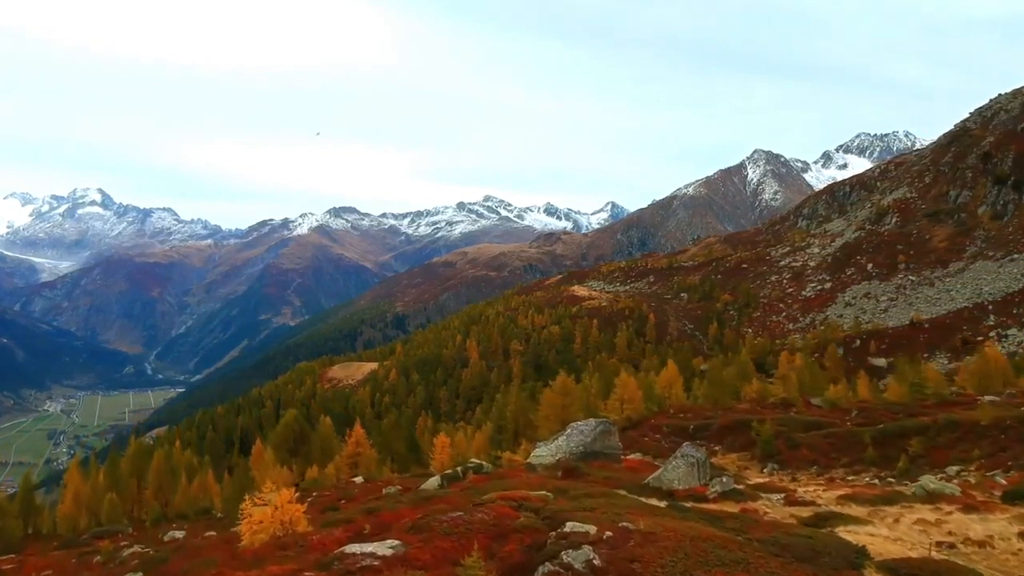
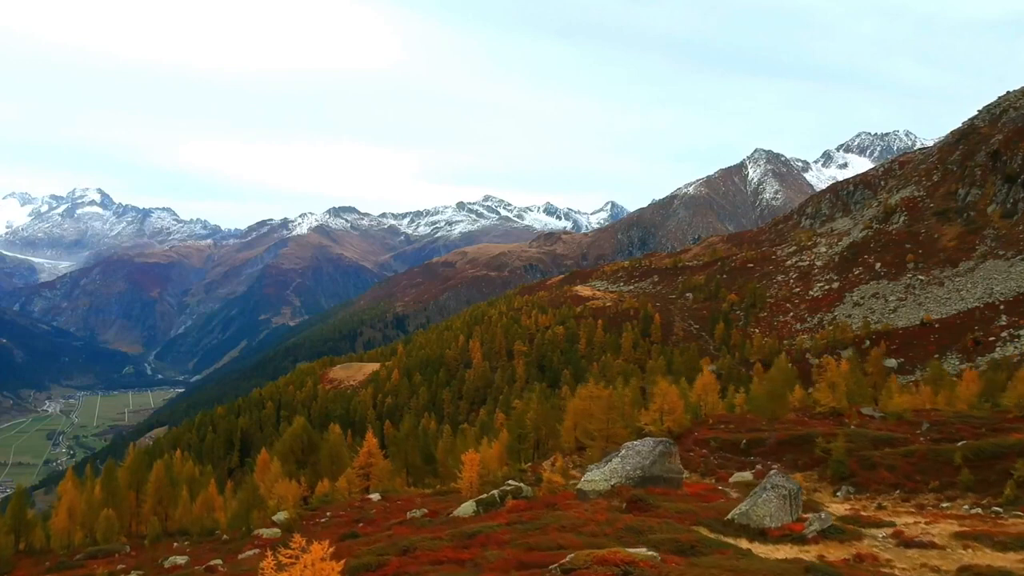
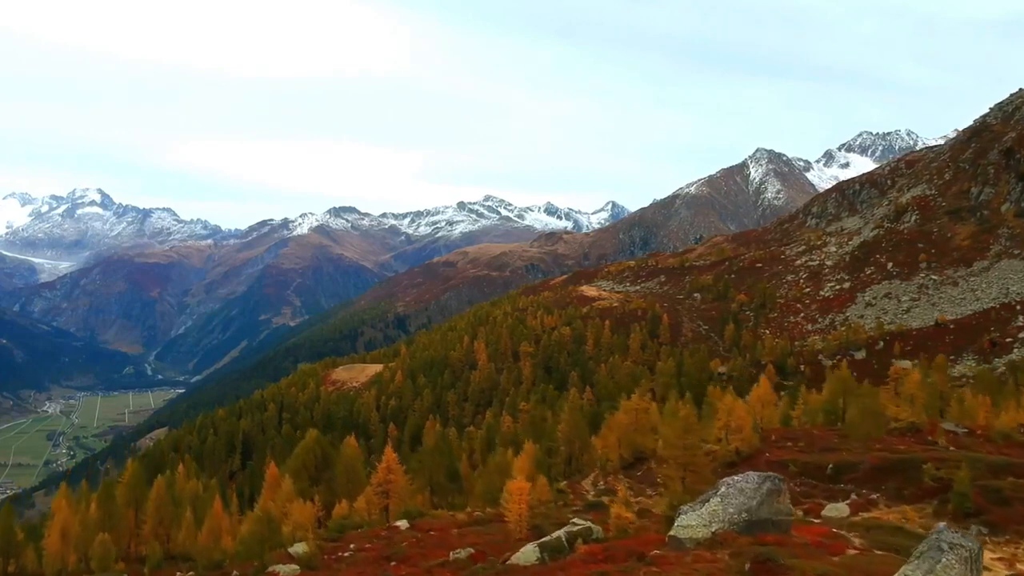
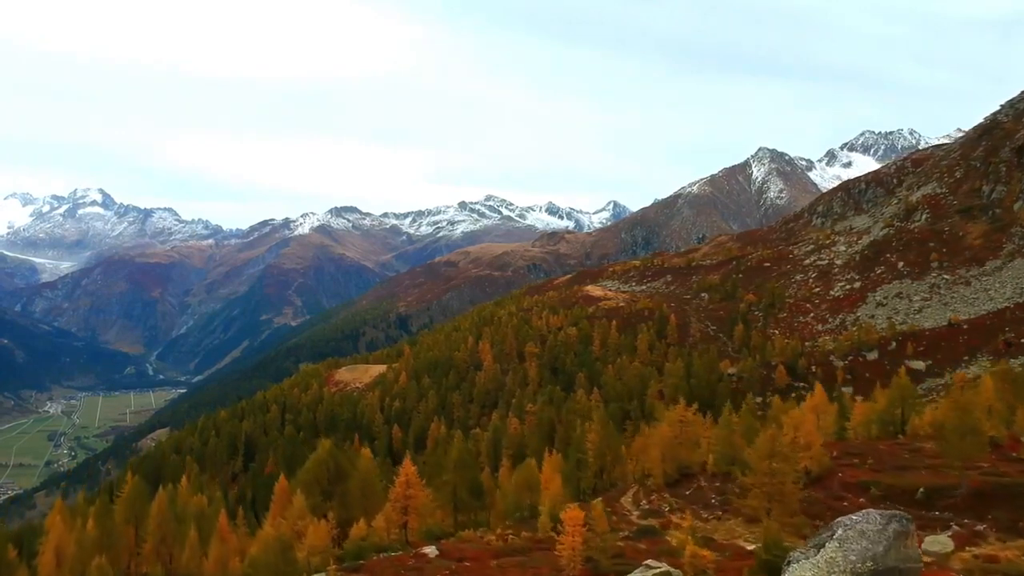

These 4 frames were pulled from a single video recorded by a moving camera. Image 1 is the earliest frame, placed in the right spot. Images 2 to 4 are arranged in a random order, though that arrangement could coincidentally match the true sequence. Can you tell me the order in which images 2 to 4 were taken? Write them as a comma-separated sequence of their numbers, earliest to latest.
2, 3, 4
